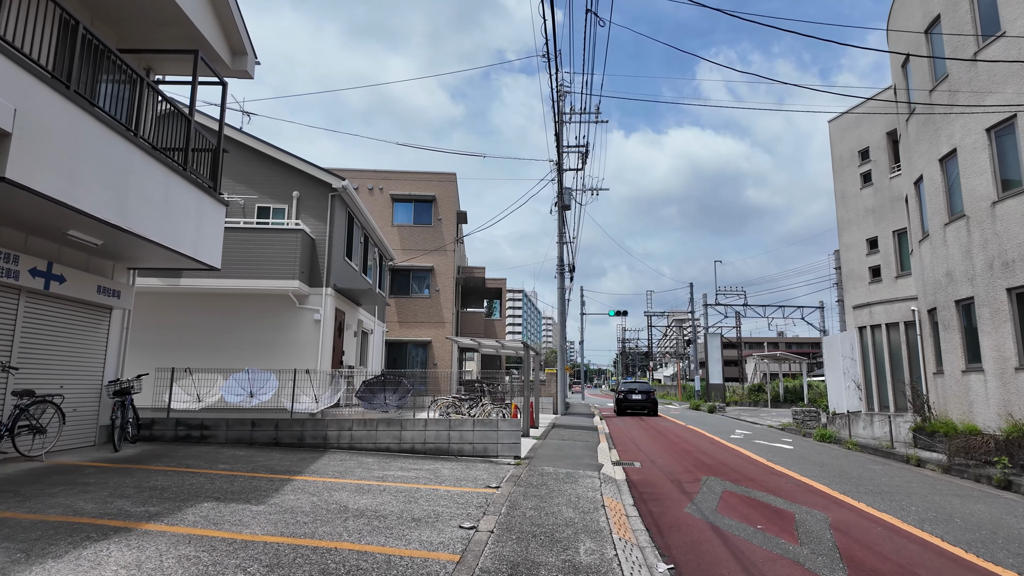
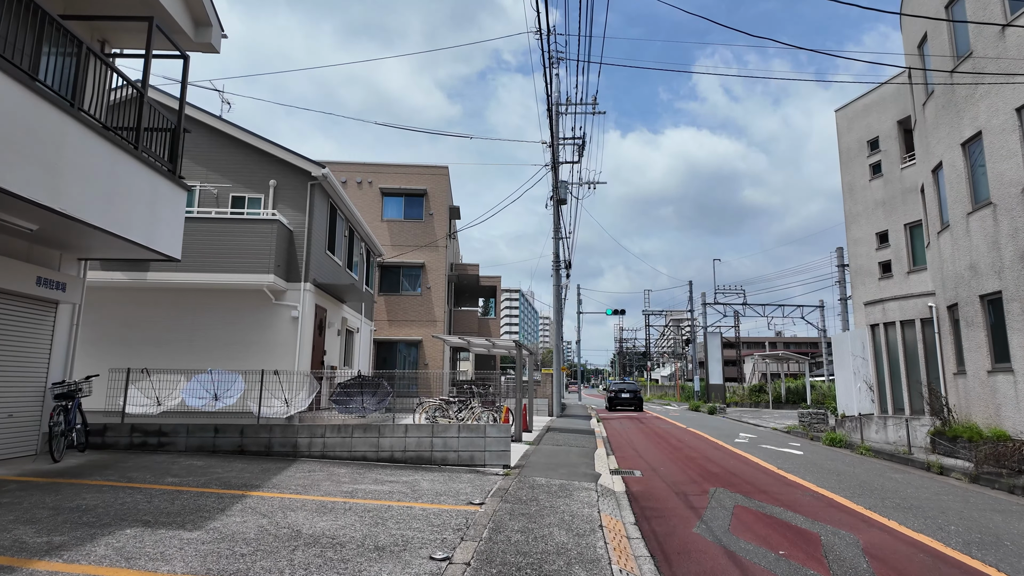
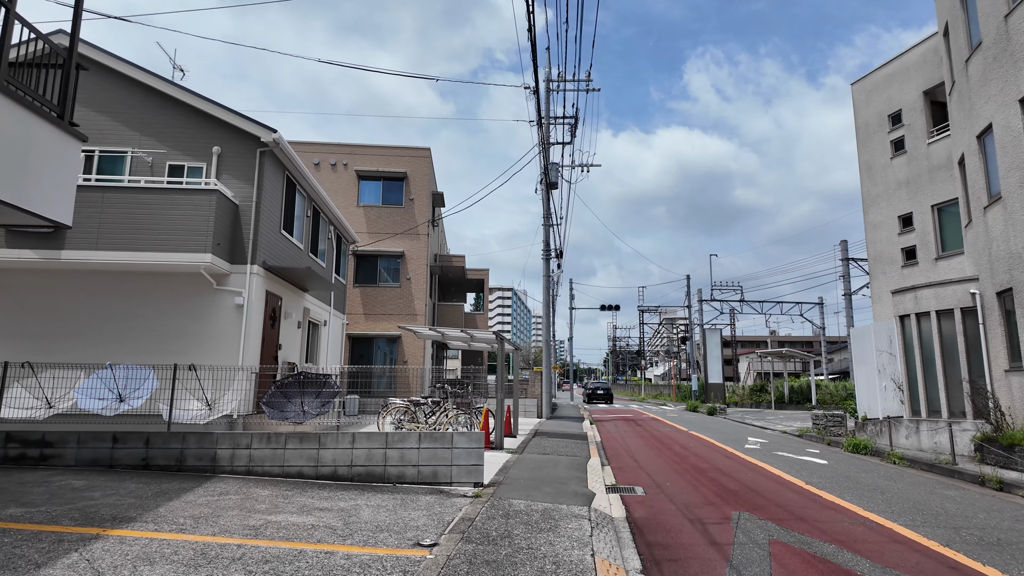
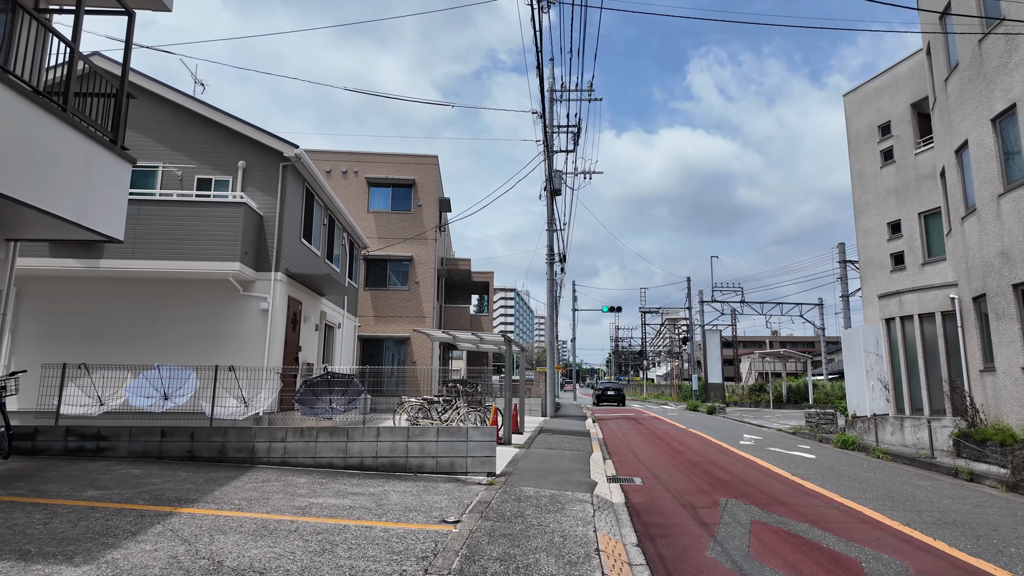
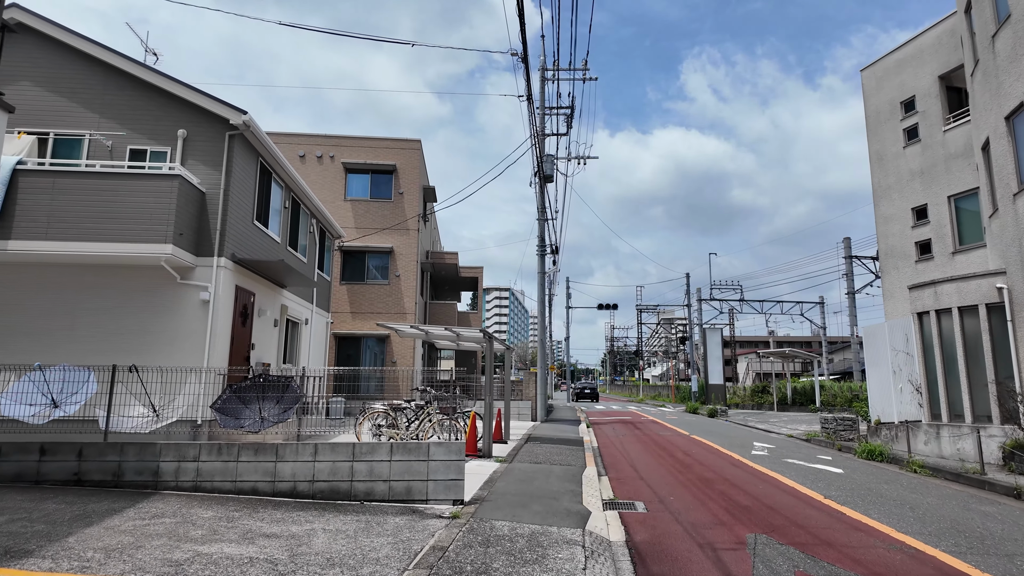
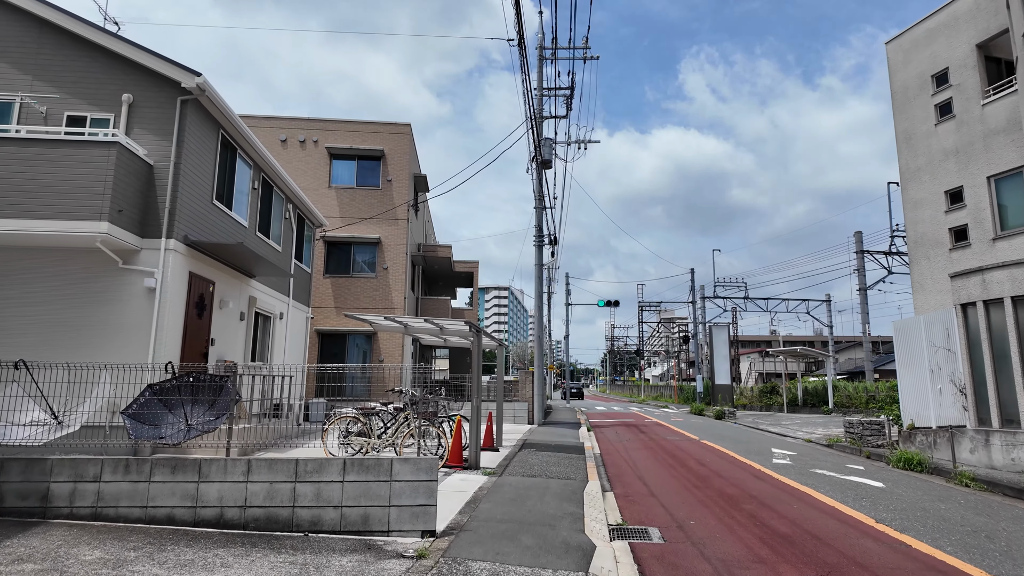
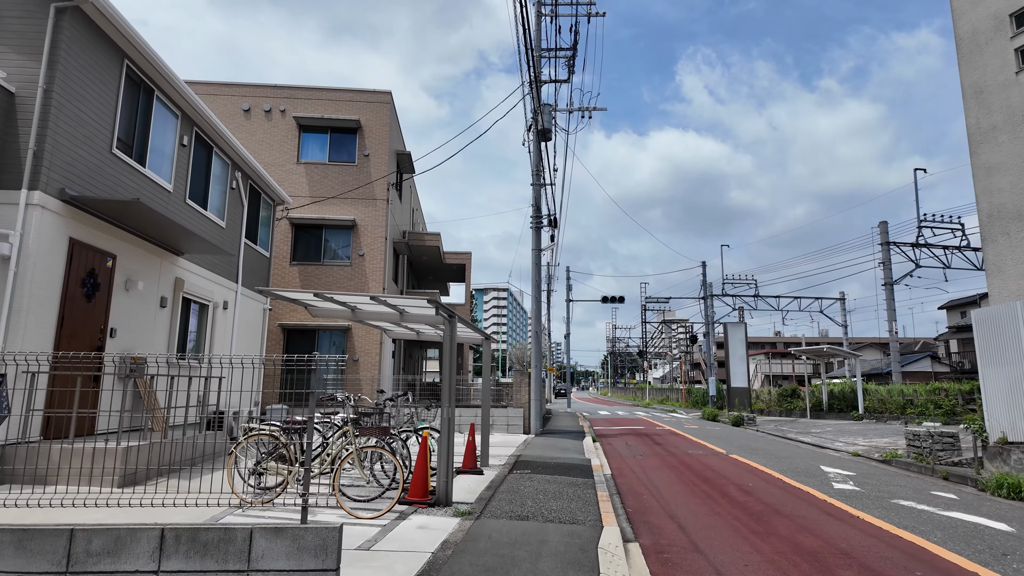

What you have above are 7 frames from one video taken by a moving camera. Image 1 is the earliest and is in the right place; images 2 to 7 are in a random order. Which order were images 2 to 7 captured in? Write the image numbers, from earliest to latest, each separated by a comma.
2, 4, 3, 5, 6, 7
